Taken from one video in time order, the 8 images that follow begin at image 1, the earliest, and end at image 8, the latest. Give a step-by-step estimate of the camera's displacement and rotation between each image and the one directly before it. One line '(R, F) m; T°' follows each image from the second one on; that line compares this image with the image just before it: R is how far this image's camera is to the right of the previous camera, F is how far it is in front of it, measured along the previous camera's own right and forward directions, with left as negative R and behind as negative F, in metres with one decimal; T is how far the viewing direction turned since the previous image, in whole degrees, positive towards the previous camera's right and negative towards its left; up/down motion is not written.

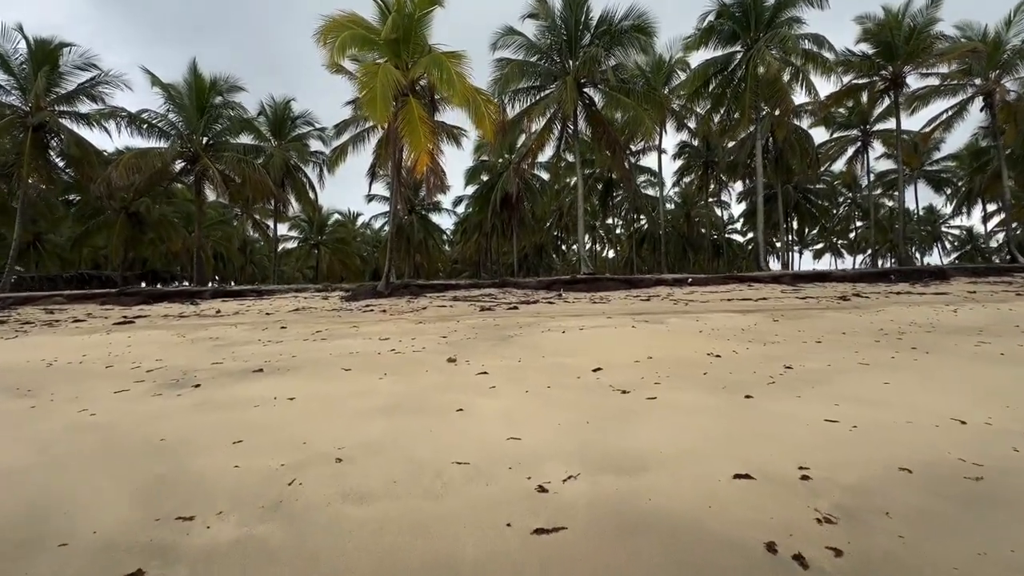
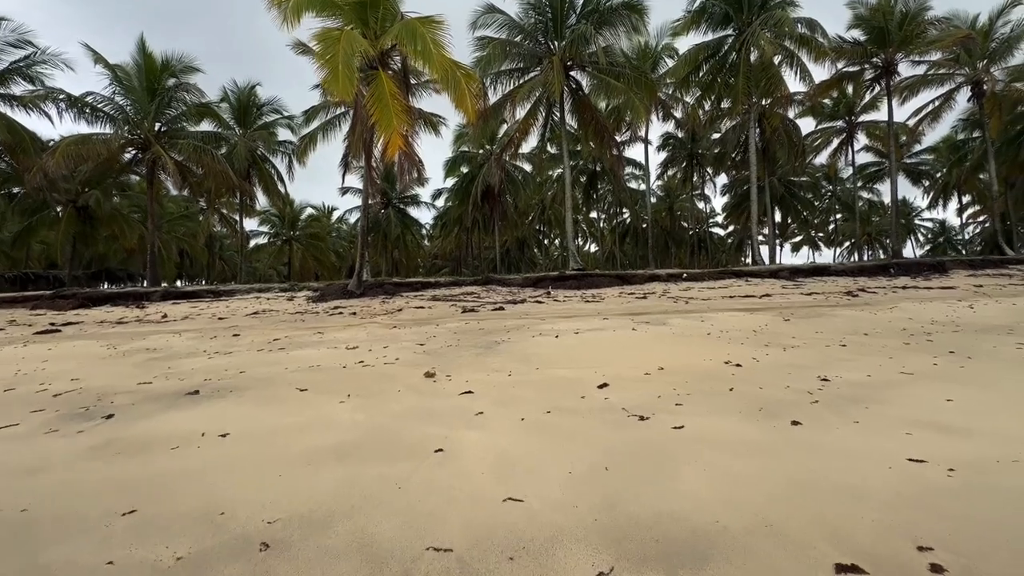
(-0.1, +0.8) m; +2°
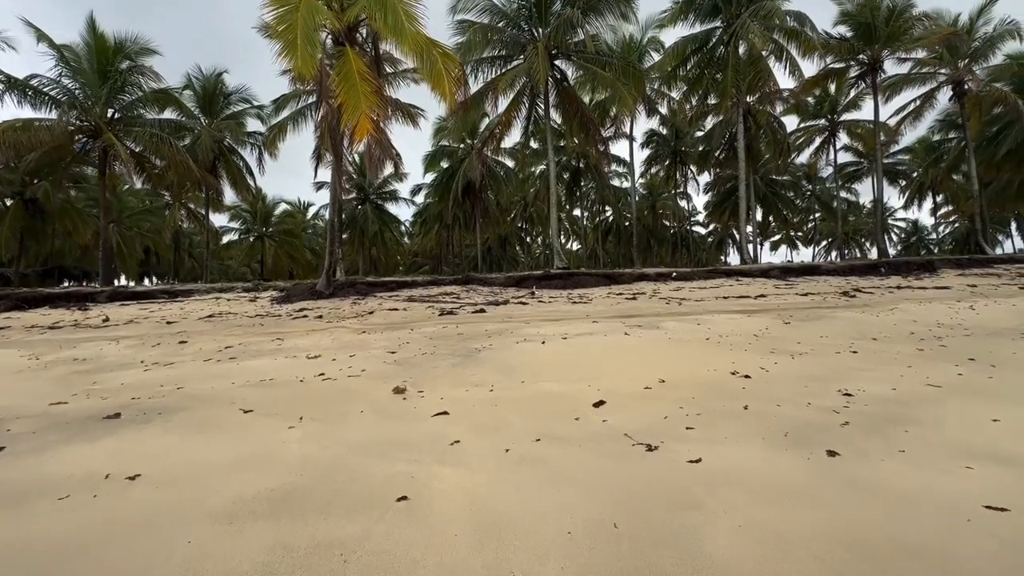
(0.0, +0.6) m; +2°
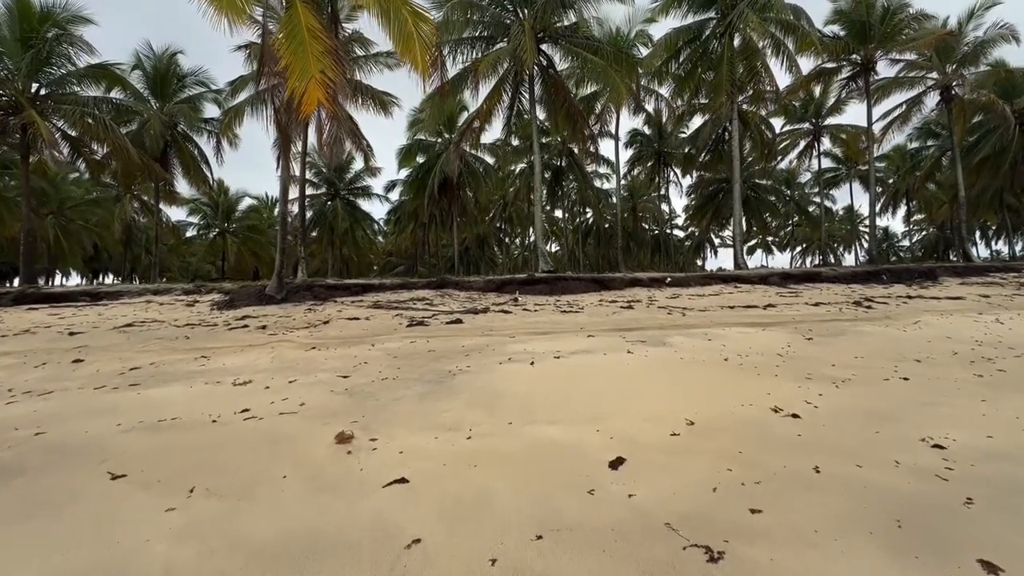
(-0.1, +1.0) m; +3°
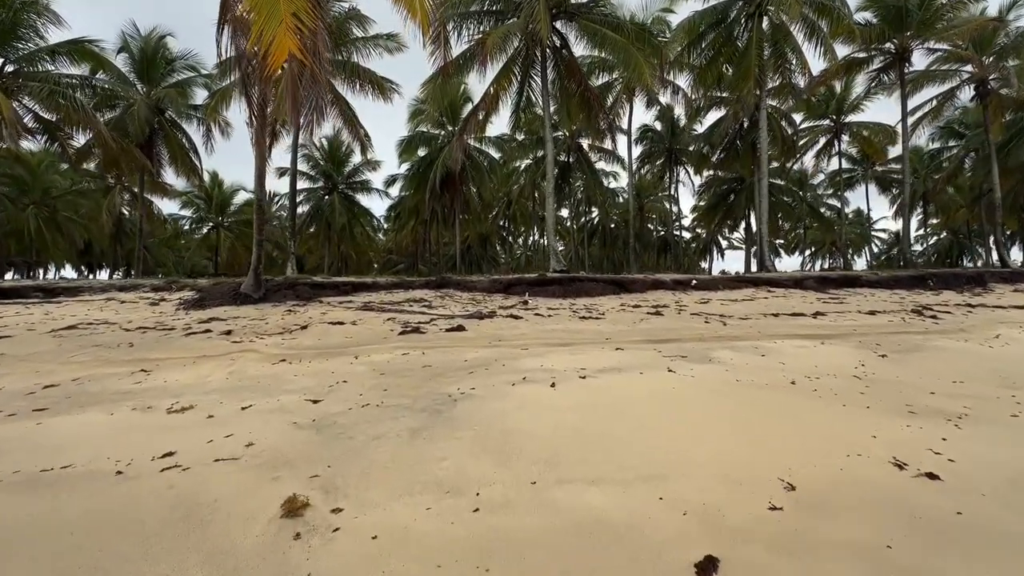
(-0.1, +0.9) m; 0°
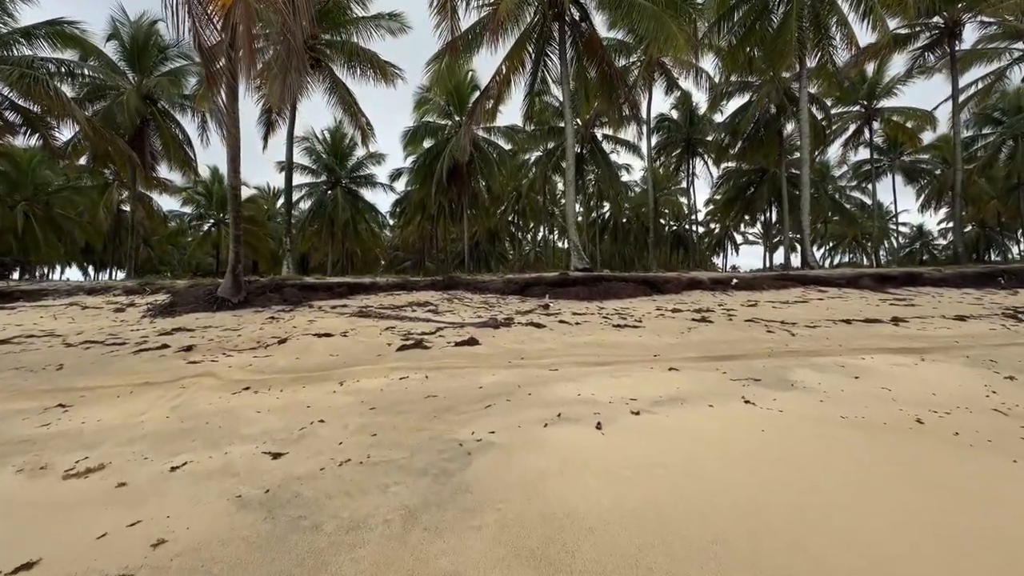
(-0.1, +1.0) m; -1°
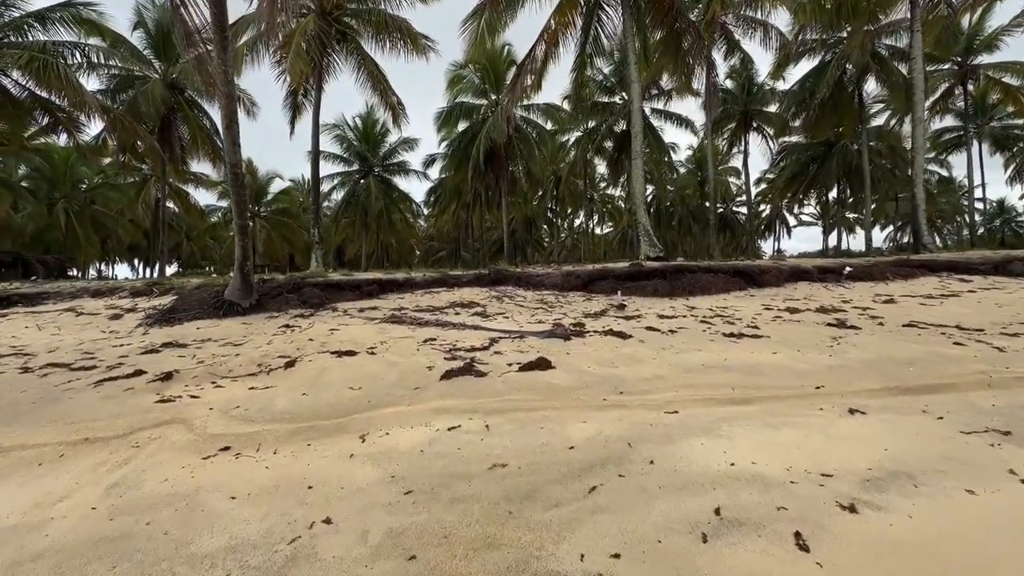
(-0.3, +1.2) m; -4°
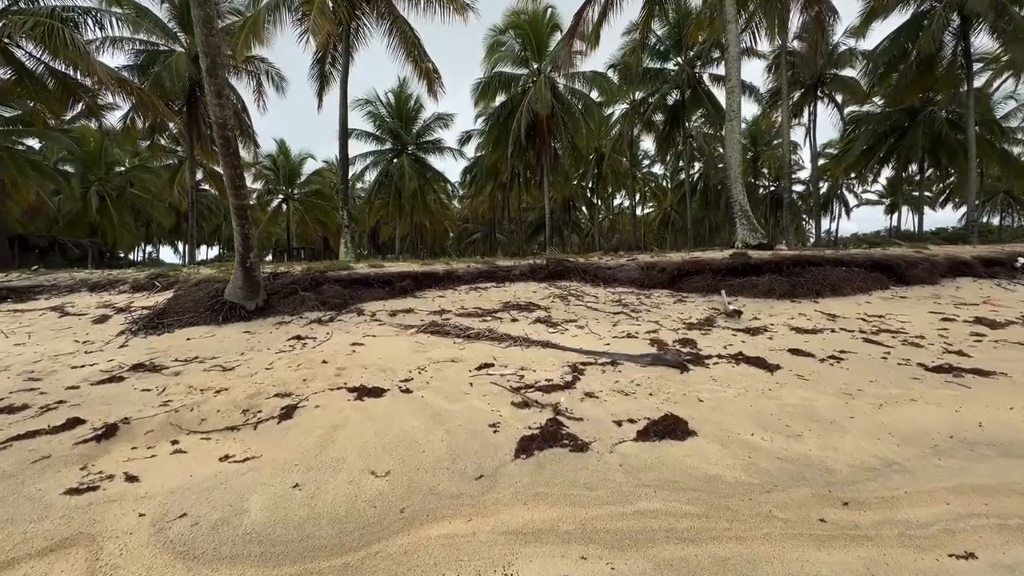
(-0.3, +1.1) m; -4°
